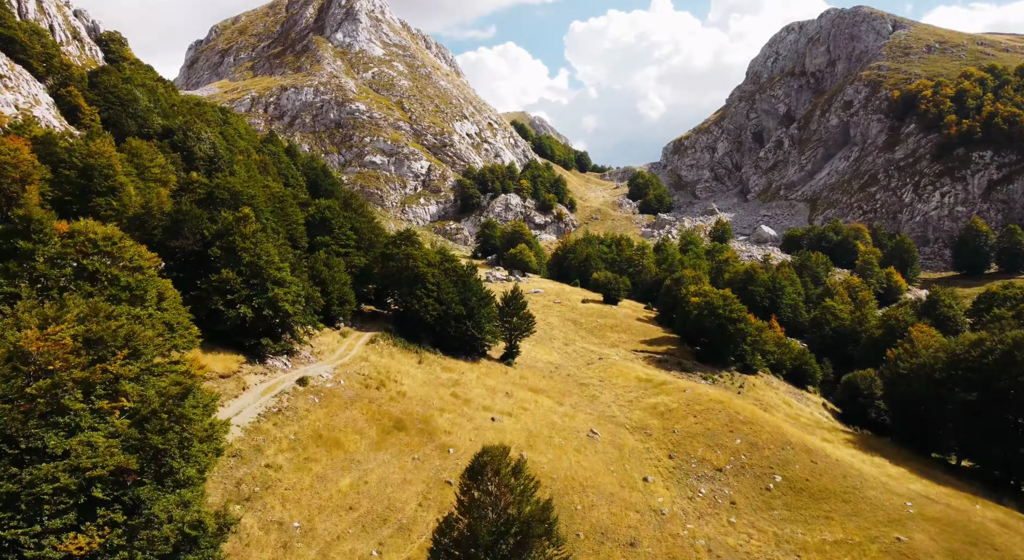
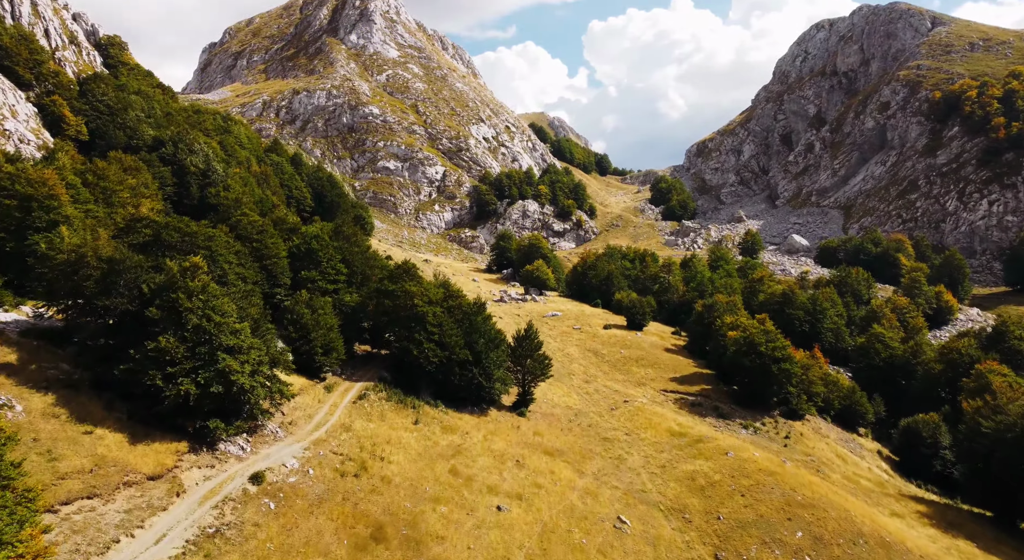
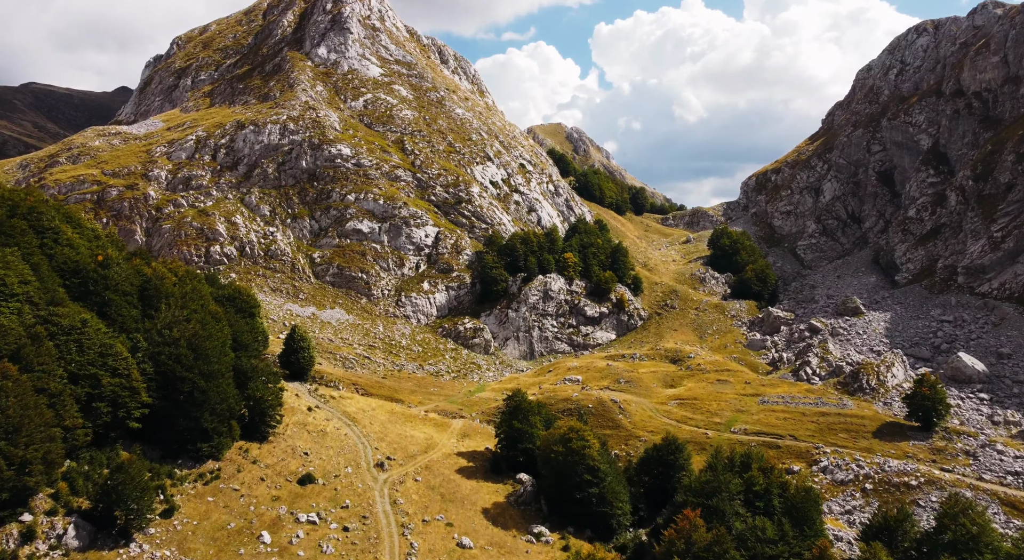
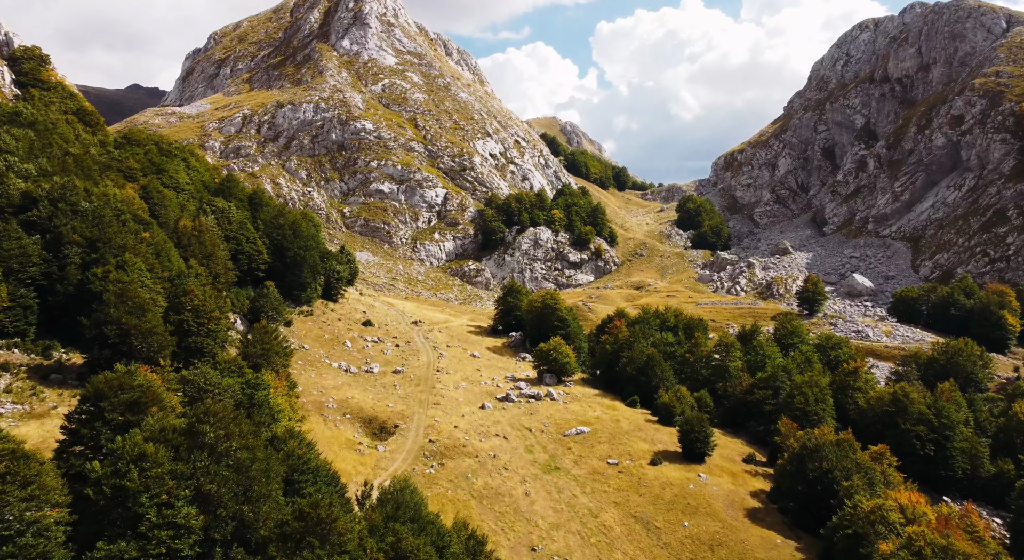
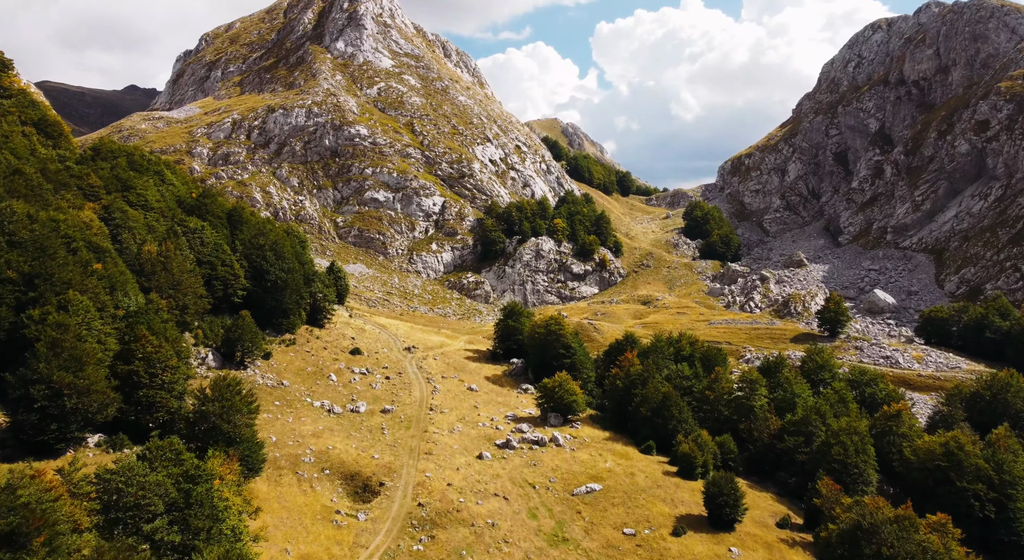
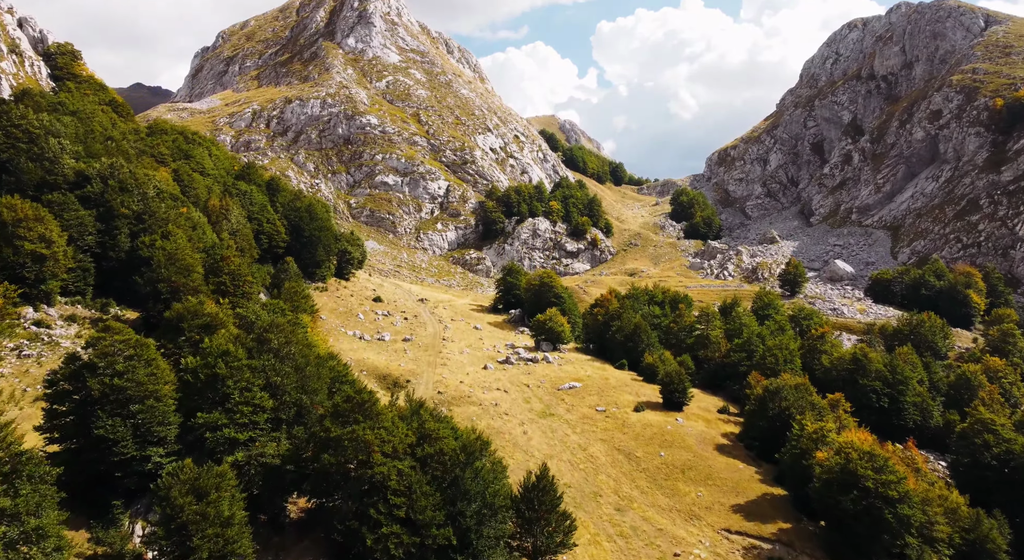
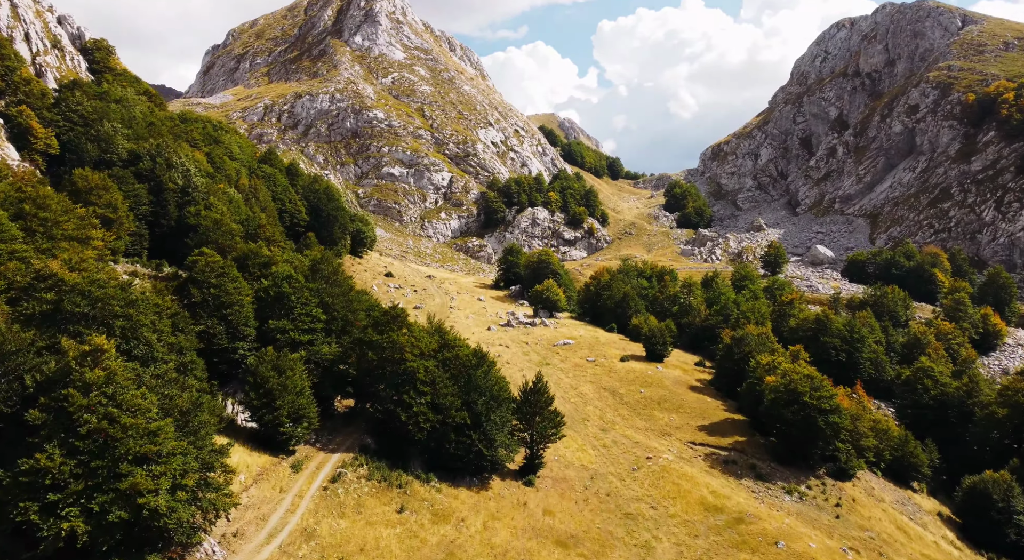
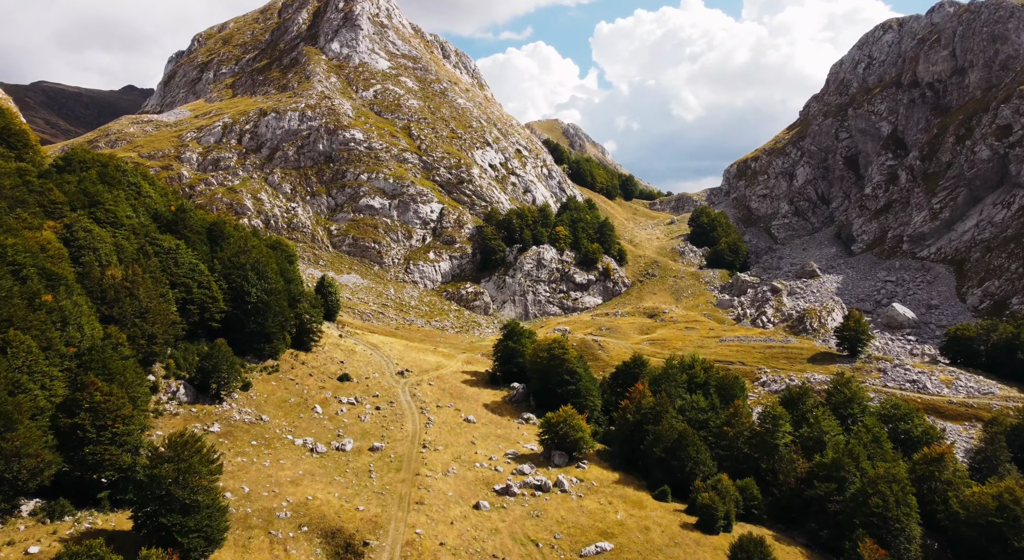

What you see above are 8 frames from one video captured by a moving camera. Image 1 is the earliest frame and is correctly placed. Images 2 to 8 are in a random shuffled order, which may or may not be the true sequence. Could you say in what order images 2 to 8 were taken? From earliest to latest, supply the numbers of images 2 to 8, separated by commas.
2, 7, 6, 4, 5, 8, 3
